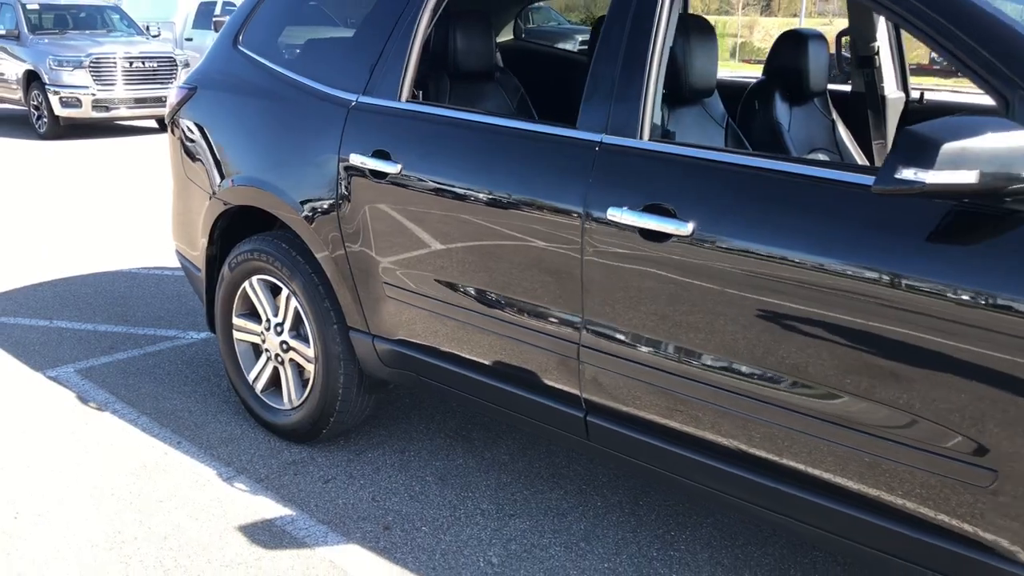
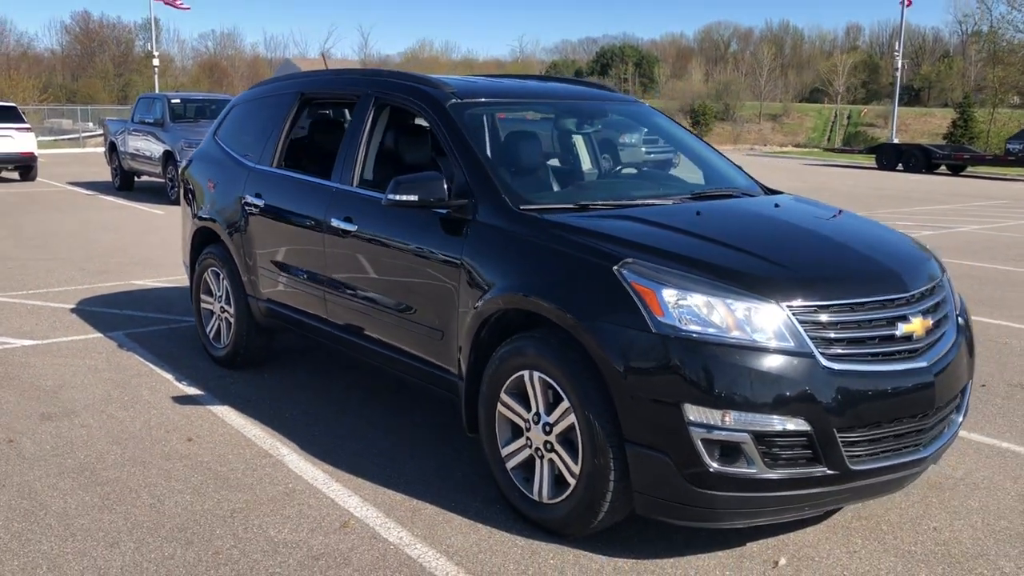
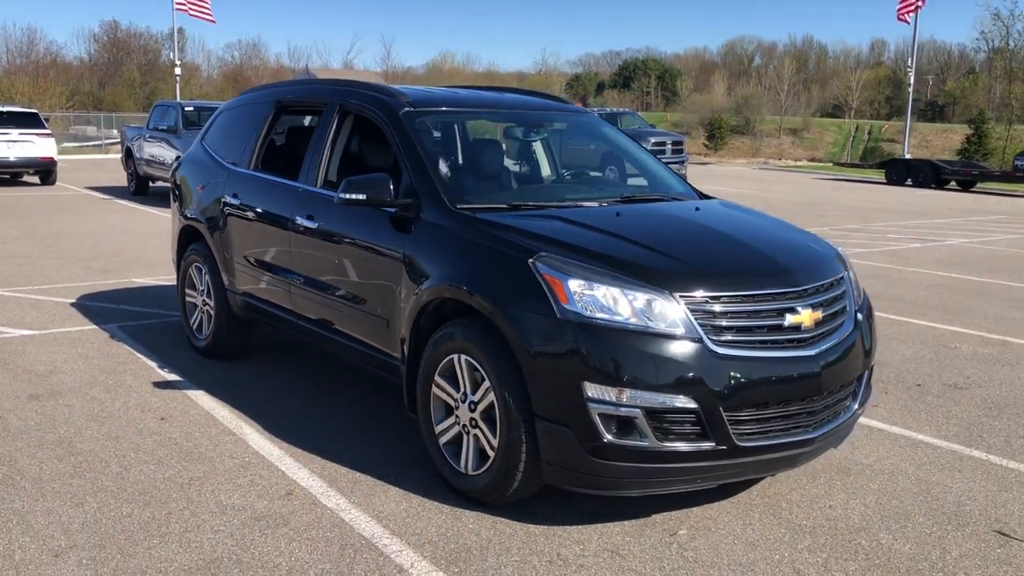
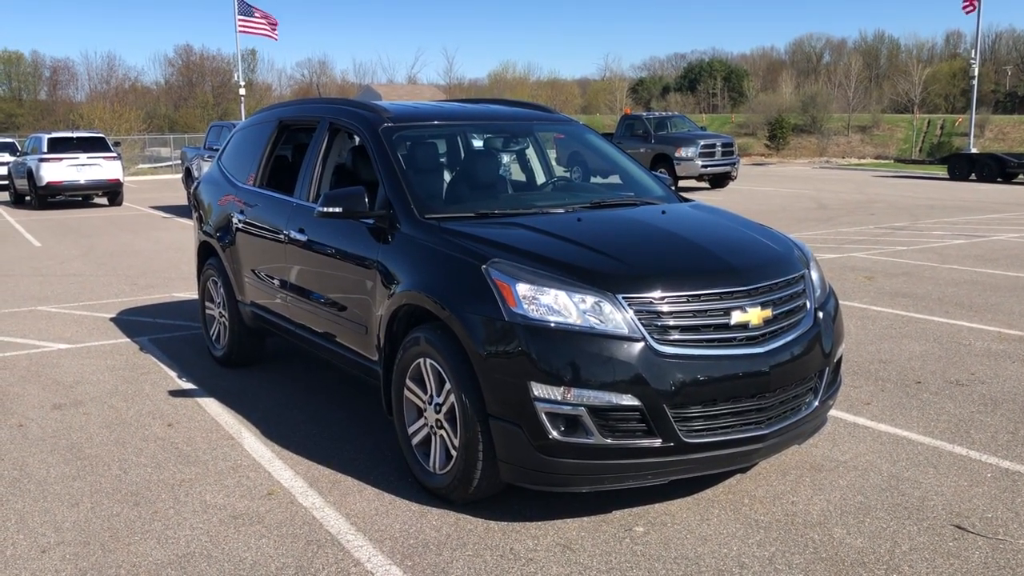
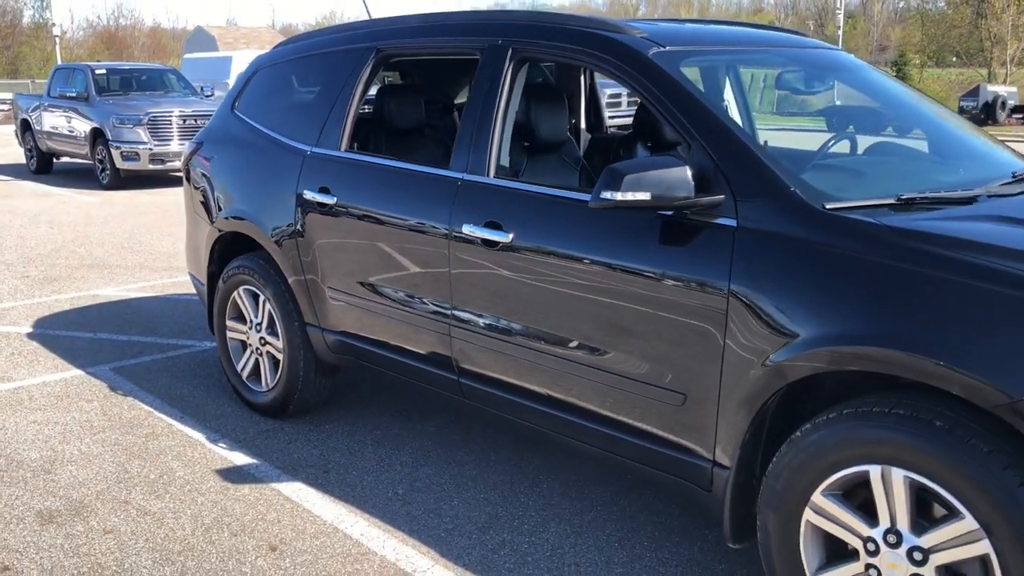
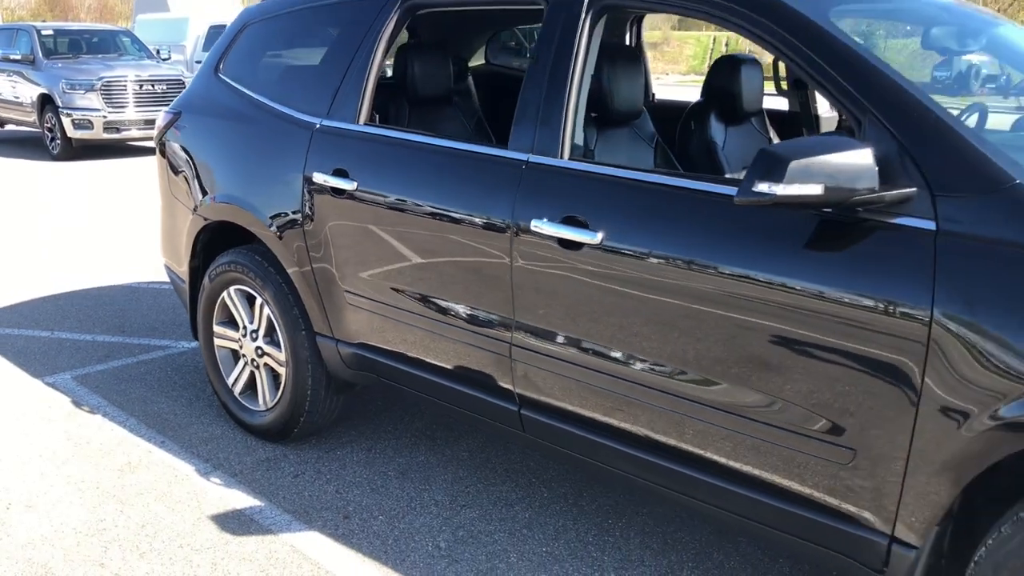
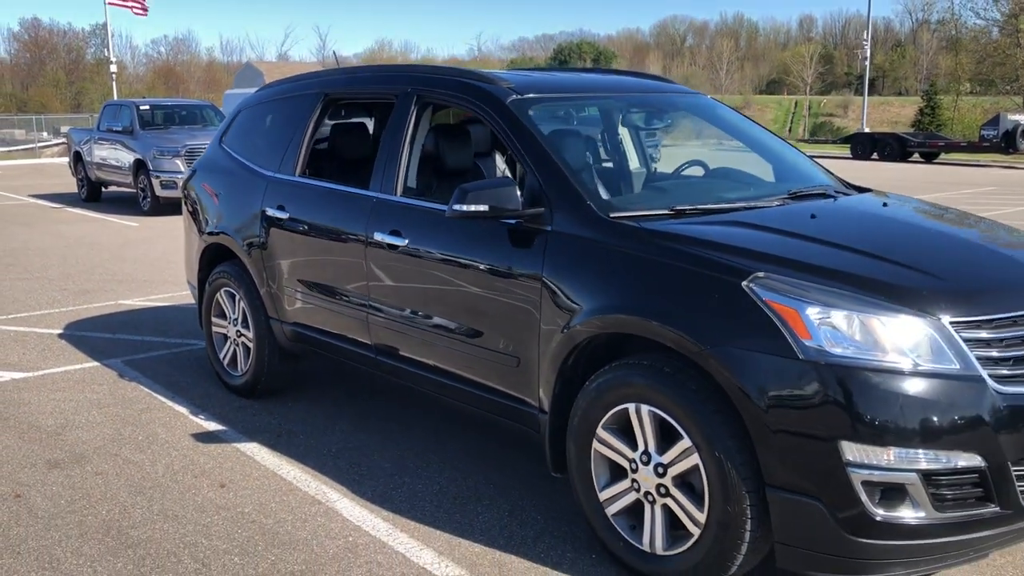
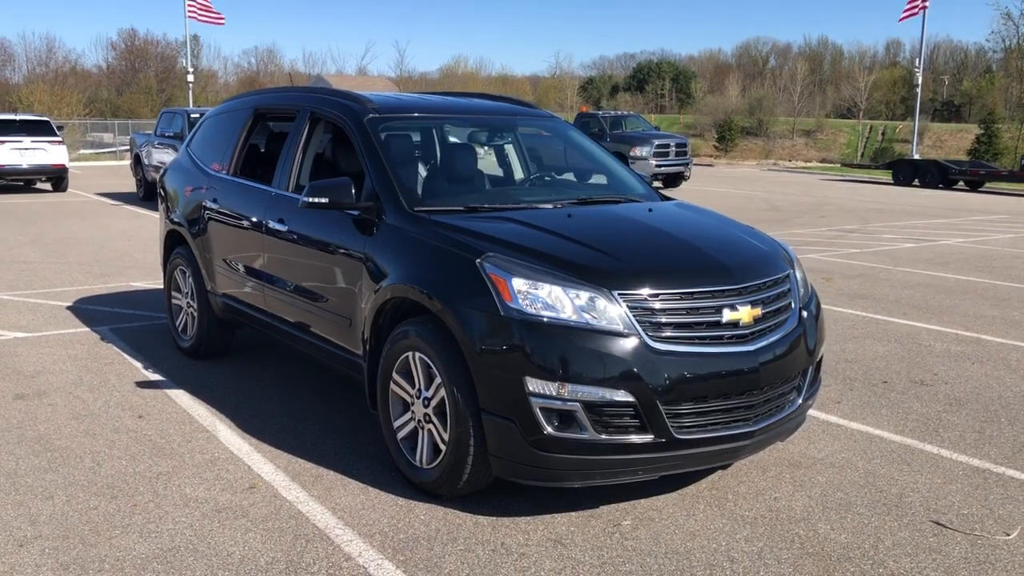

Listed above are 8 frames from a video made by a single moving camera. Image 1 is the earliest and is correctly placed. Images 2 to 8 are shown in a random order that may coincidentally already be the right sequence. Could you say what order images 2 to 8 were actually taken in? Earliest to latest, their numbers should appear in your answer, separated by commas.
6, 5, 7, 2, 3, 8, 4
